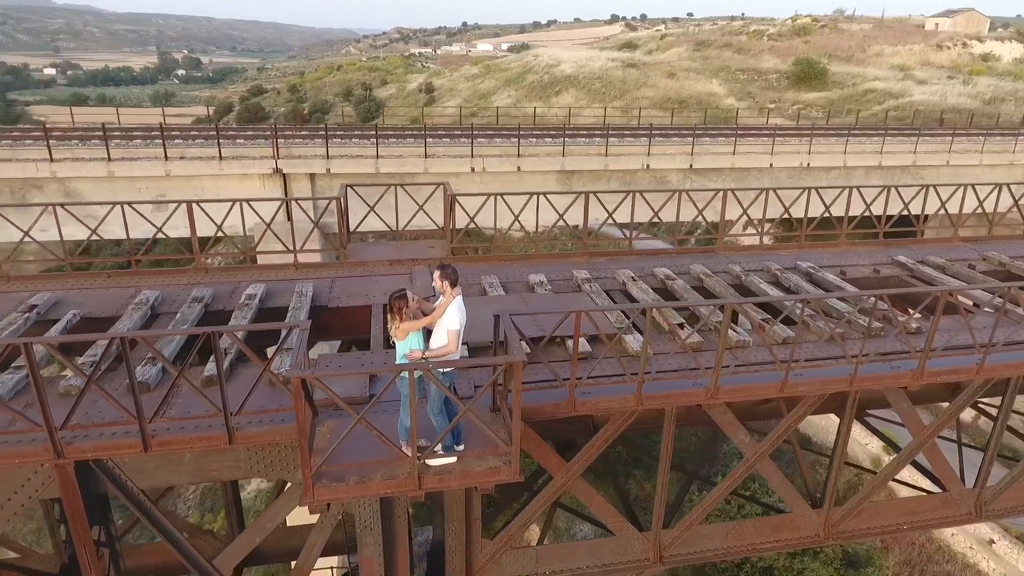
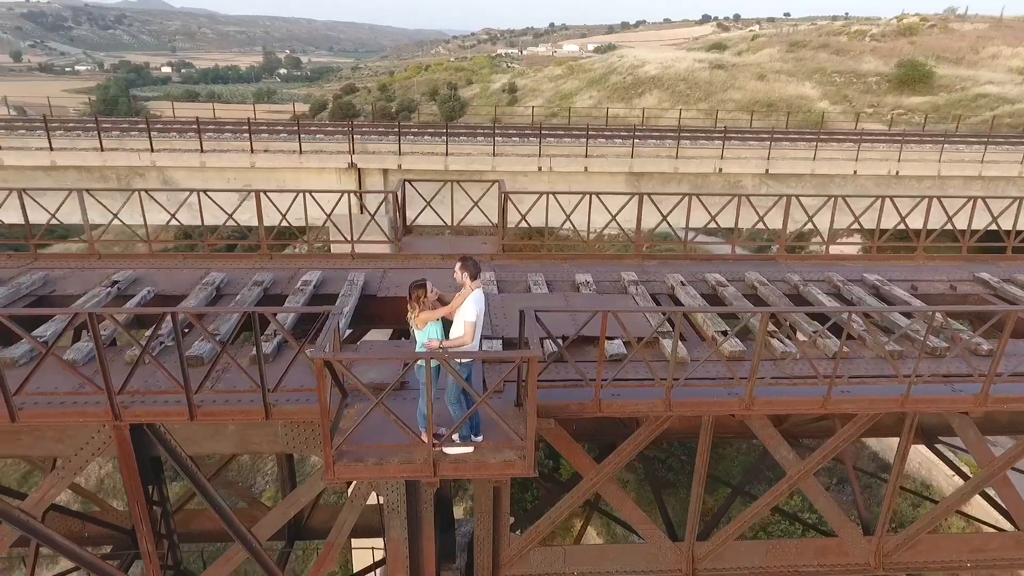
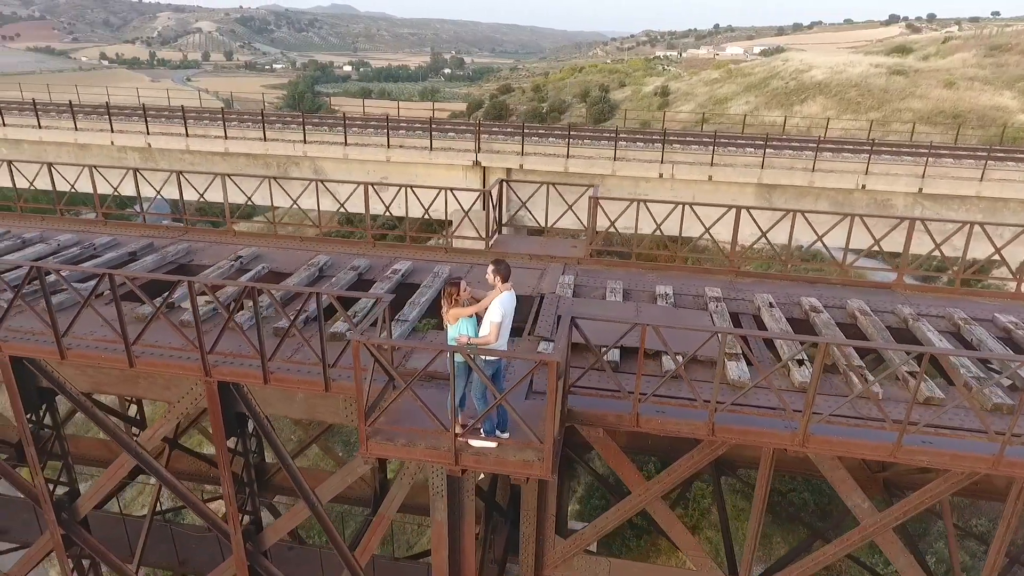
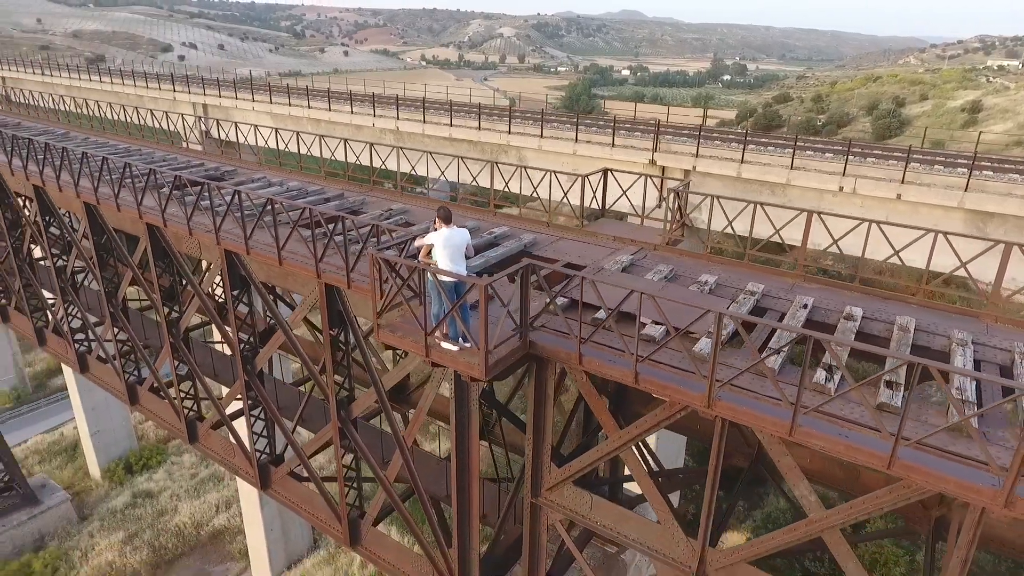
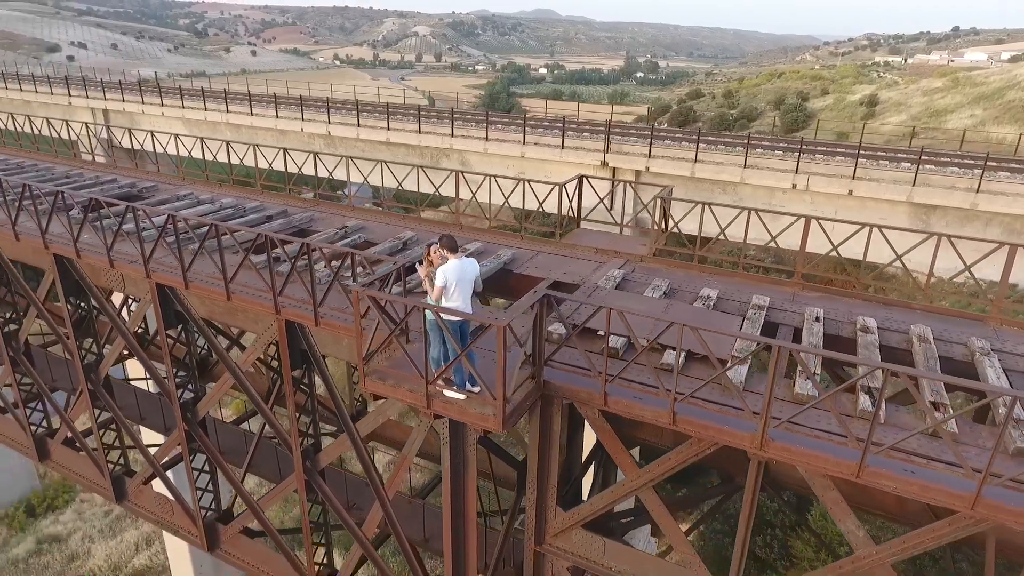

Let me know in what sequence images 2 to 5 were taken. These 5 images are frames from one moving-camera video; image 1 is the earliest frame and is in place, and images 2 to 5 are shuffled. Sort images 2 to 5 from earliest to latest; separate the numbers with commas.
2, 3, 5, 4
